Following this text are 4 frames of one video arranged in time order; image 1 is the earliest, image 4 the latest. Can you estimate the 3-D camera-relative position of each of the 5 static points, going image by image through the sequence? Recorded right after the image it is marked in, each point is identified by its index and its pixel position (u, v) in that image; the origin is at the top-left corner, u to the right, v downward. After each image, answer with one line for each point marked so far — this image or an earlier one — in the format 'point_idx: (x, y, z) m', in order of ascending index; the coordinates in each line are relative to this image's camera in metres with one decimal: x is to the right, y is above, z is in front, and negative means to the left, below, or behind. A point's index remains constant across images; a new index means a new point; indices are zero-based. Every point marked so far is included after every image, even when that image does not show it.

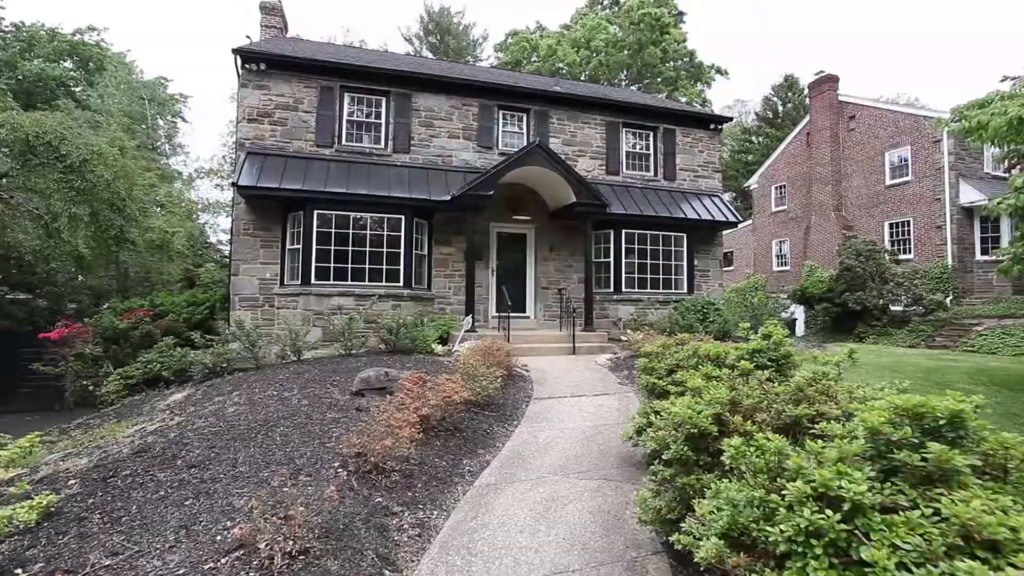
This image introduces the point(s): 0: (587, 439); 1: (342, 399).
0: (+0.7, -1.3, +4.4) m
1: (-1.8, -1.2, +5.3) m
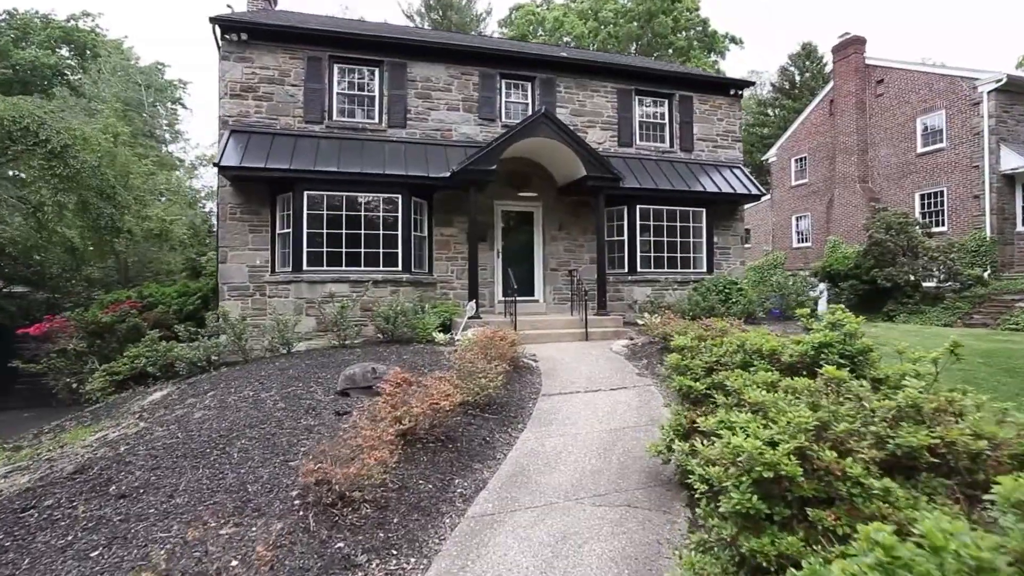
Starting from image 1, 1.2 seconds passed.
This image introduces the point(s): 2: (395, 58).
0: (+0.7, -1.2, +3.7) m
1: (-1.8, -1.1, +4.7) m
2: (-2.4, +4.7, +10.2) m
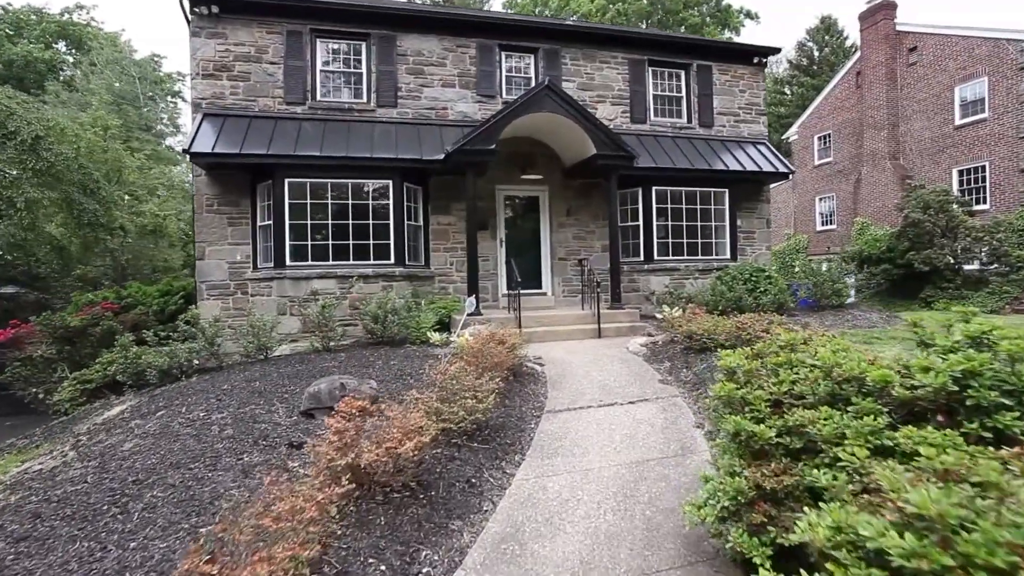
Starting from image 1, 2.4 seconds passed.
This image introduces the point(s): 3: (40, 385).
0: (+0.6, -1.2, +2.9) m
1: (-1.8, -1.1, +3.9) m
2: (-2.4, +4.7, +9.3) m
3: (-7.7, -1.6, +8.3) m
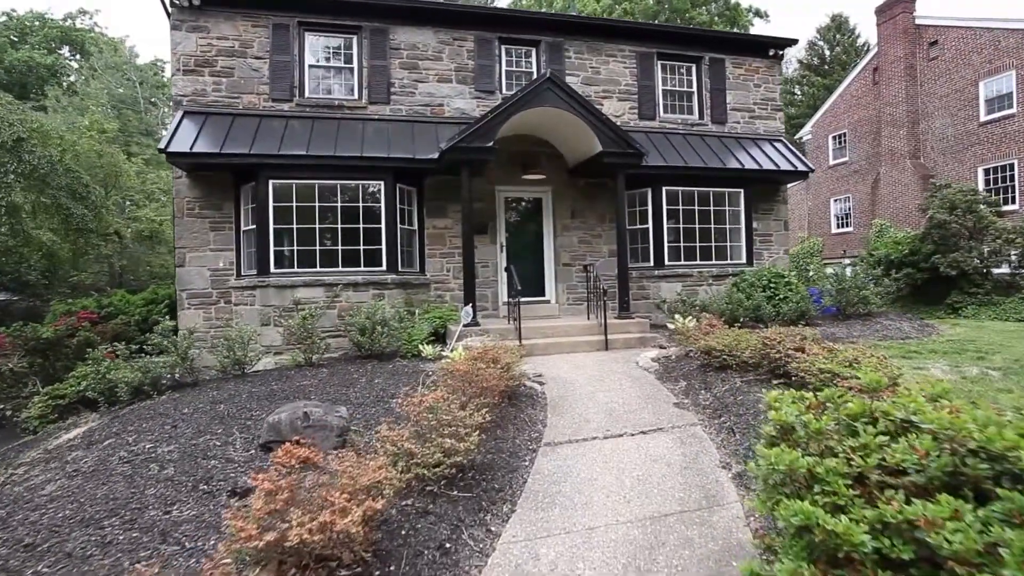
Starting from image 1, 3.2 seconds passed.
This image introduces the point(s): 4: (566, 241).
0: (+0.6, -1.3, +2.2) m
1: (-1.8, -1.2, +3.3) m
2: (-2.4, +4.6, +8.8) m
3: (-7.7, -1.7, +7.8) m
4: (+1.0, +0.9, +9.4) m
